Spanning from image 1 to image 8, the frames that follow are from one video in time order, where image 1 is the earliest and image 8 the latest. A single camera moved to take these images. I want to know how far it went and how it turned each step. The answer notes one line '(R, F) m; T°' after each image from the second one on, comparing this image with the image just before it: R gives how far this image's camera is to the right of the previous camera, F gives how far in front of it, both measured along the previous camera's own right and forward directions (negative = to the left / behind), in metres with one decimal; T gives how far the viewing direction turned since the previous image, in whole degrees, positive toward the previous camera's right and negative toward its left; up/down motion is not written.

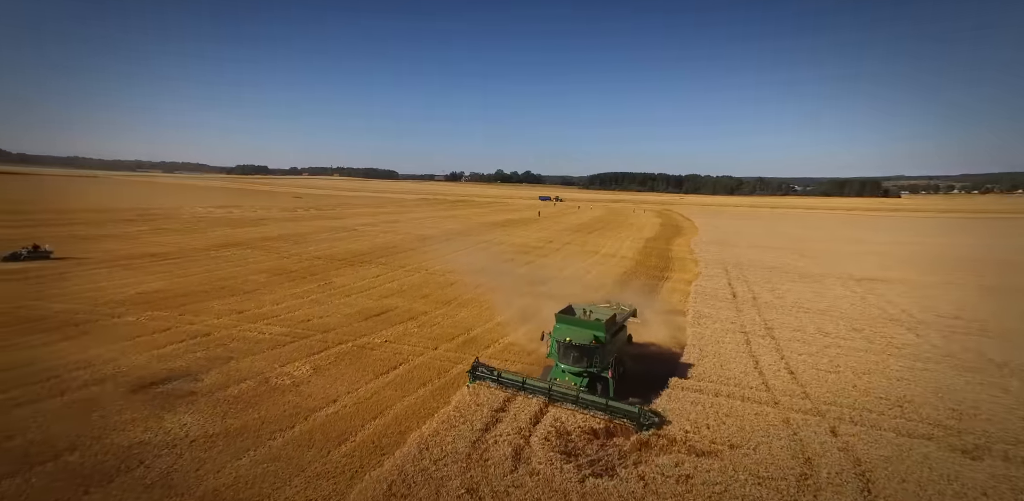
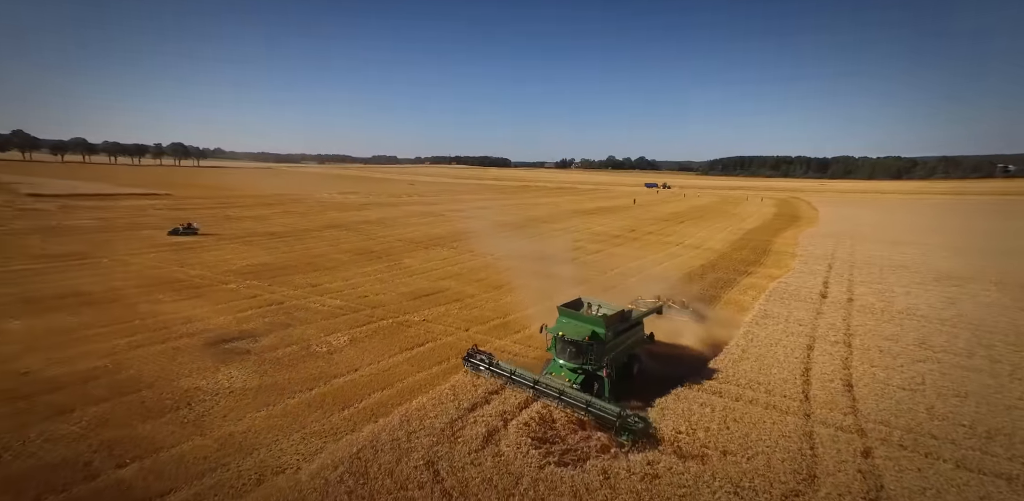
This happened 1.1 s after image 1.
(+2.3, 0.0) m; -13°
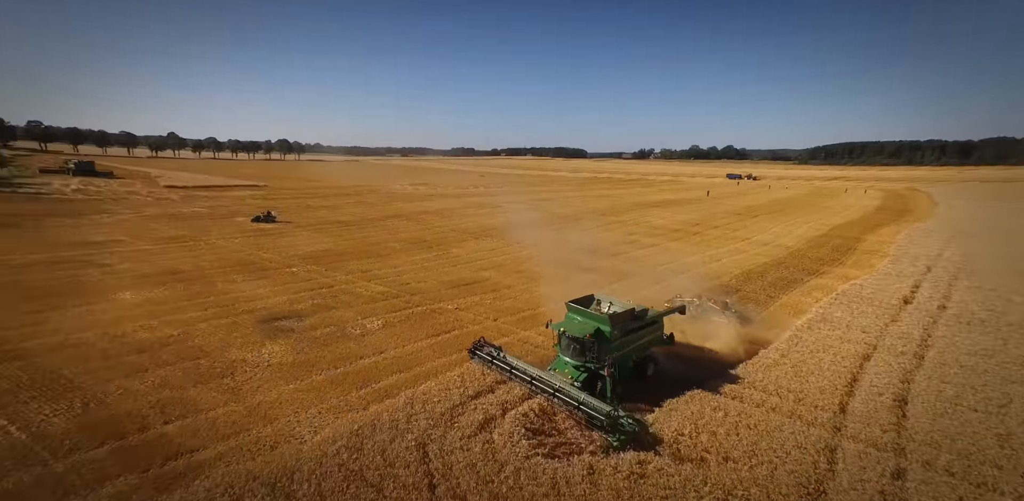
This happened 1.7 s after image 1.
(+1.4, 0.0) m; -9°
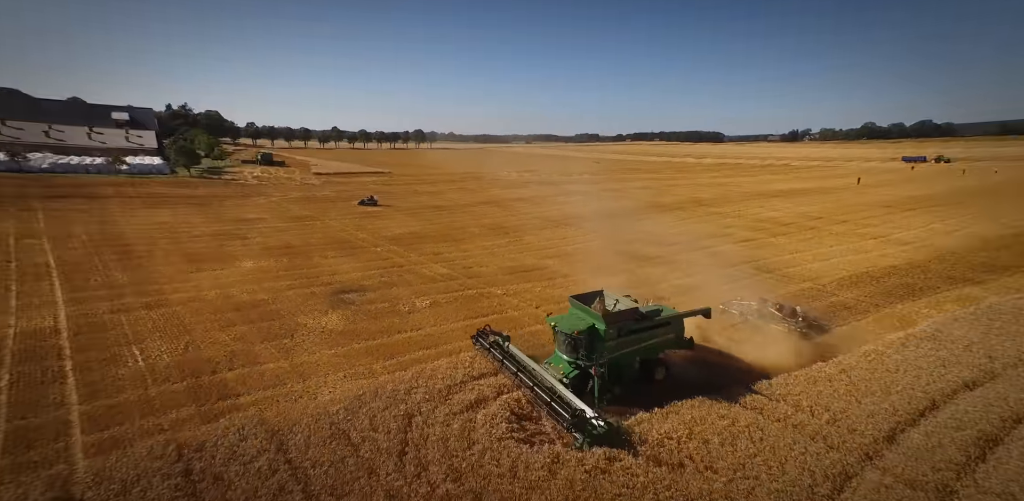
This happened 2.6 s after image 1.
(+2.5, +0.1) m; -15°
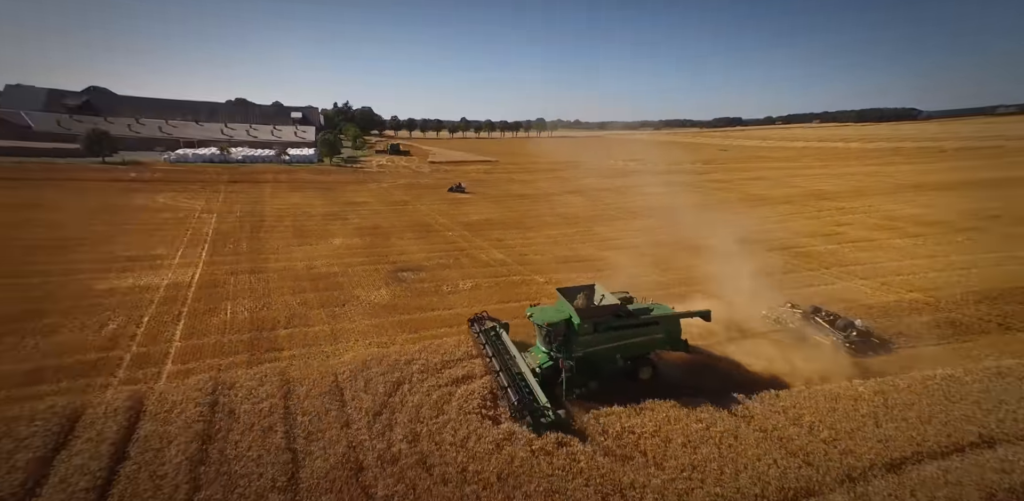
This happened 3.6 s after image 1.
(+2.7, -0.1) m; -15°
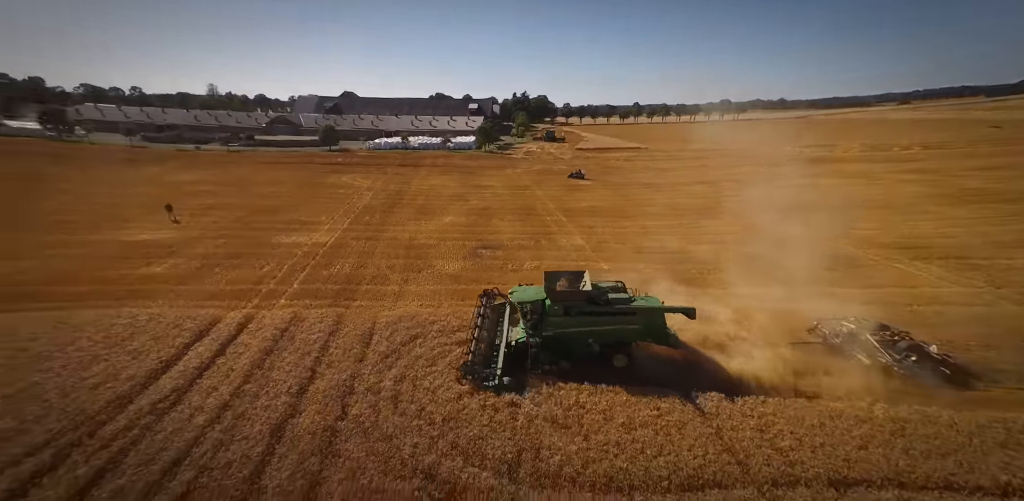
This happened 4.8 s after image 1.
(+3.8, -0.3) m; -20°
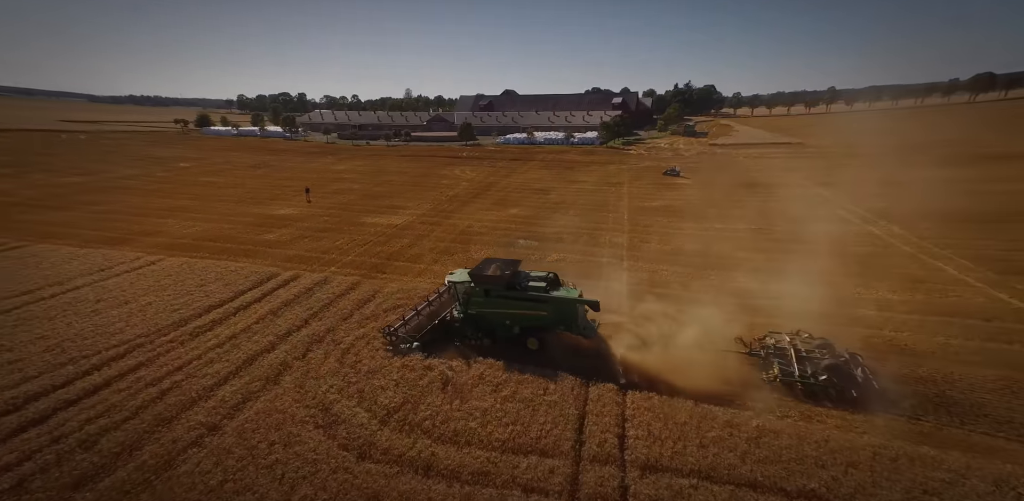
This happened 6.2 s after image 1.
(+4.8, -0.2) m; -18°
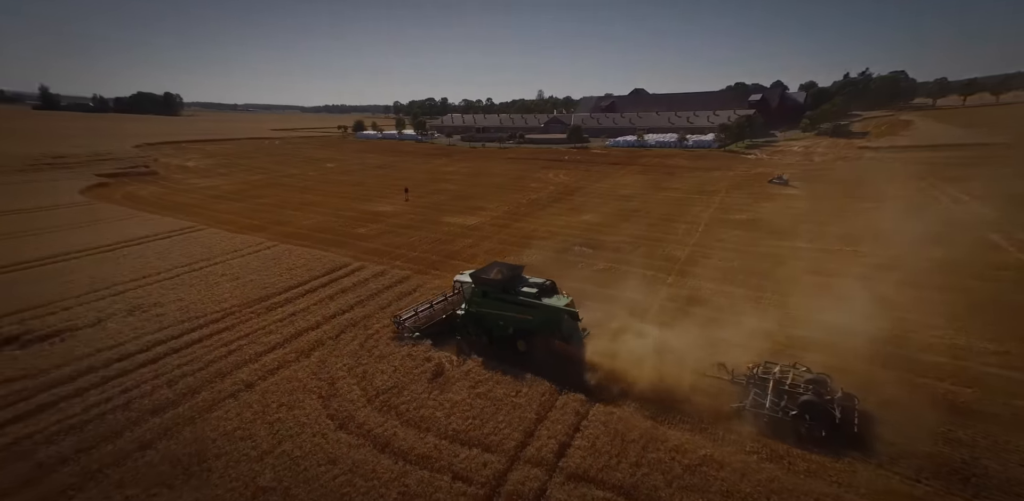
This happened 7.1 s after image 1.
(+2.8, -0.2) m; -15°
